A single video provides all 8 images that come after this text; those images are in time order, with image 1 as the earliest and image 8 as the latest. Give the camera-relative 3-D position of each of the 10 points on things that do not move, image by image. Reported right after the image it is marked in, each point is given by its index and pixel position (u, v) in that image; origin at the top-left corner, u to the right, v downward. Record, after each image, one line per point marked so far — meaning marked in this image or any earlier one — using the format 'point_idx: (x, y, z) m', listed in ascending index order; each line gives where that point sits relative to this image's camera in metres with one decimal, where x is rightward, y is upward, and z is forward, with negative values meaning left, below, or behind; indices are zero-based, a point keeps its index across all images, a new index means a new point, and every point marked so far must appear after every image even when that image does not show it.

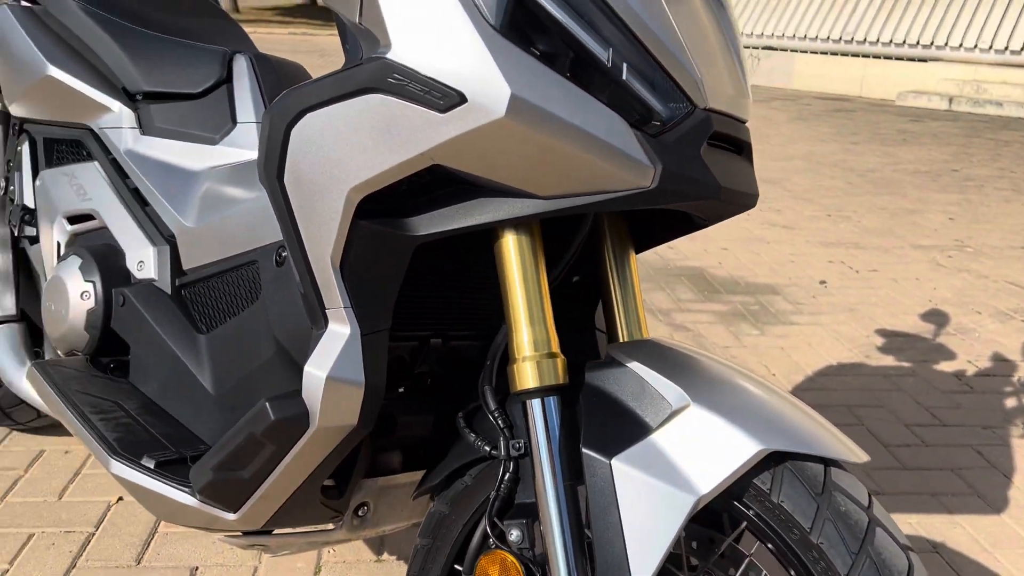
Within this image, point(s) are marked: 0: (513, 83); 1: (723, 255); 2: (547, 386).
0: (0.0, +0.2, +1.0) m
1: (+1.2, +0.2, +4.8) m
2: (0.0, -0.1, +1.1) m
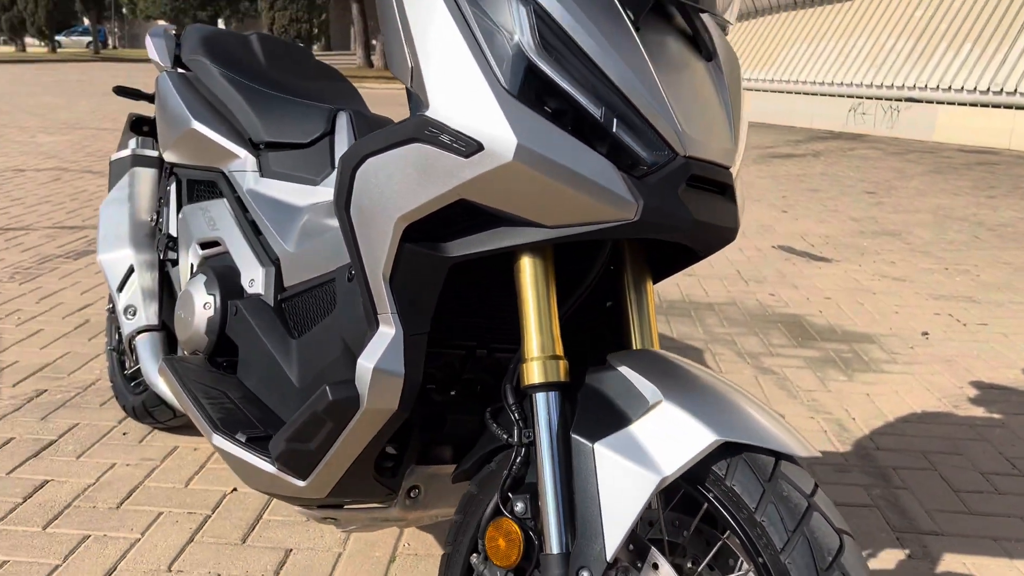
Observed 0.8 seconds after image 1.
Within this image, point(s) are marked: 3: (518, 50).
0: (0.0, +0.2, +1.3) m
1: (+1.7, -0.1, +4.8) m
2: (+0.1, -0.1, +1.4) m
3: (0.0, +0.4, +1.3) m
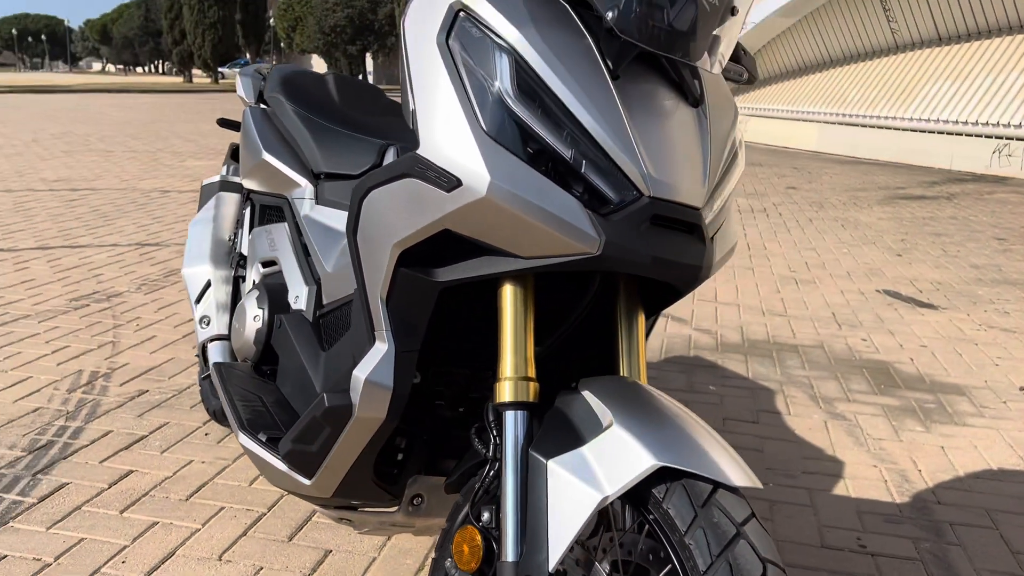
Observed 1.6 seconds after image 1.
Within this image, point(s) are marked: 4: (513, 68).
0: (0.0, +0.2, +1.4) m
1: (+2.2, -0.3, +4.7) m
2: (0.0, -0.2, +1.5) m
3: (0.0, +0.3, +1.5) m
4: (0.0, +0.4, +1.5) m
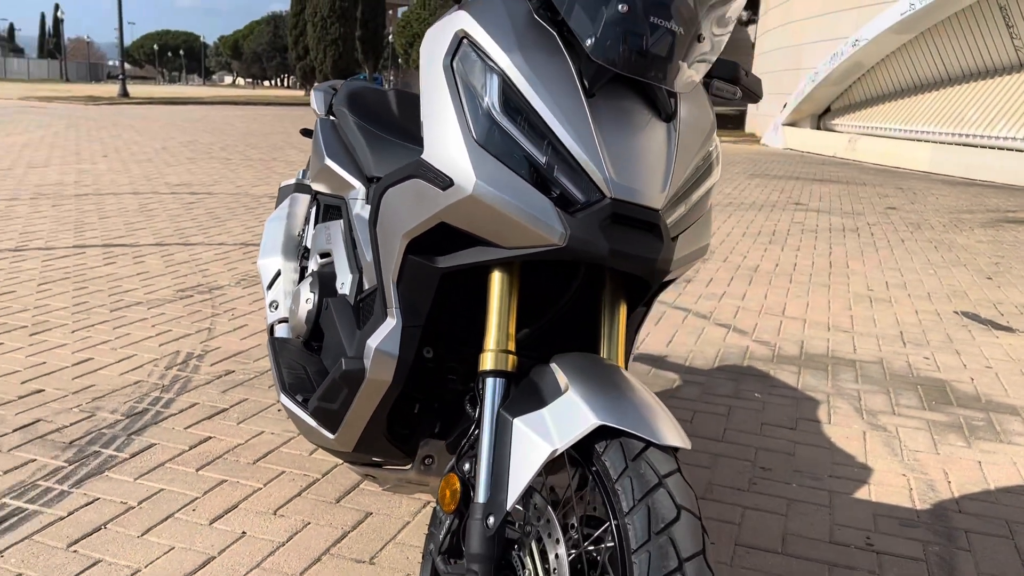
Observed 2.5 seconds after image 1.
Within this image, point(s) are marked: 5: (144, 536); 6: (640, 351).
0: (-0.1, +0.2, +1.7) m
1: (+2.5, -0.4, +4.6) m
2: (0.0, -0.2, +1.7) m
3: (0.0, +0.3, +1.7) m
4: (0.0, +0.4, +1.7) m
5: (-1.1, -0.7, +2.6) m
6: (+0.7, -0.3, +4.6) m
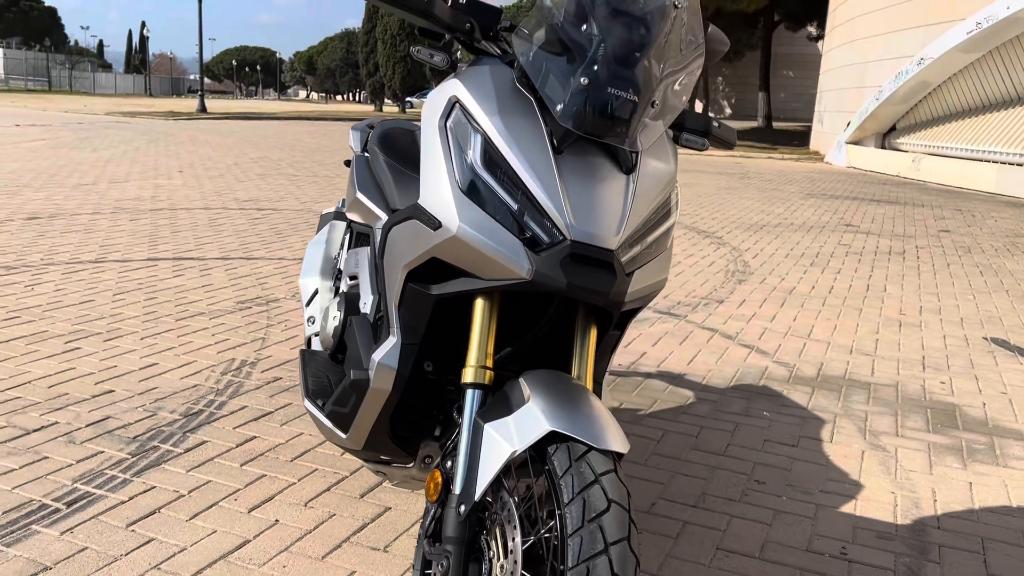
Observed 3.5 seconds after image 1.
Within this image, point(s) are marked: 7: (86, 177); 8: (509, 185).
0: (-0.1, +0.2, +2.0) m
1: (+2.6, -0.6, +4.7) m
2: (-0.1, -0.2, +2.0) m
3: (-0.1, +0.3, +2.1) m
4: (-0.1, +0.3, +2.1) m
5: (-1.1, -0.8, +3.0) m
6: (+0.8, -0.5, +4.9) m
7: (-6.1, +1.6, +12.7) m
8: (0.0, +0.2, +2.0) m
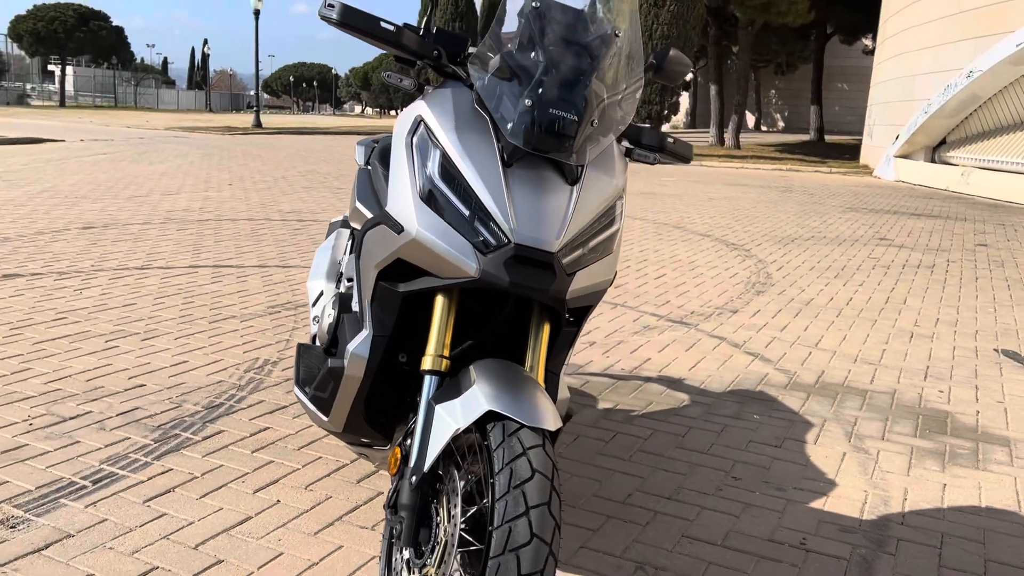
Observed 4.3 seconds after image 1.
0: (-0.2, +0.2, +2.3) m
1: (+2.6, -0.7, +4.8) m
2: (-0.2, -0.2, +2.3) m
3: (-0.2, +0.3, +2.3) m
4: (-0.2, +0.3, +2.3) m
5: (-1.2, -0.8, +3.3) m
6: (+0.9, -0.5, +5.1) m
7: (-5.6, +1.5, +13.3) m
8: (-0.1, +0.2, +2.3) m
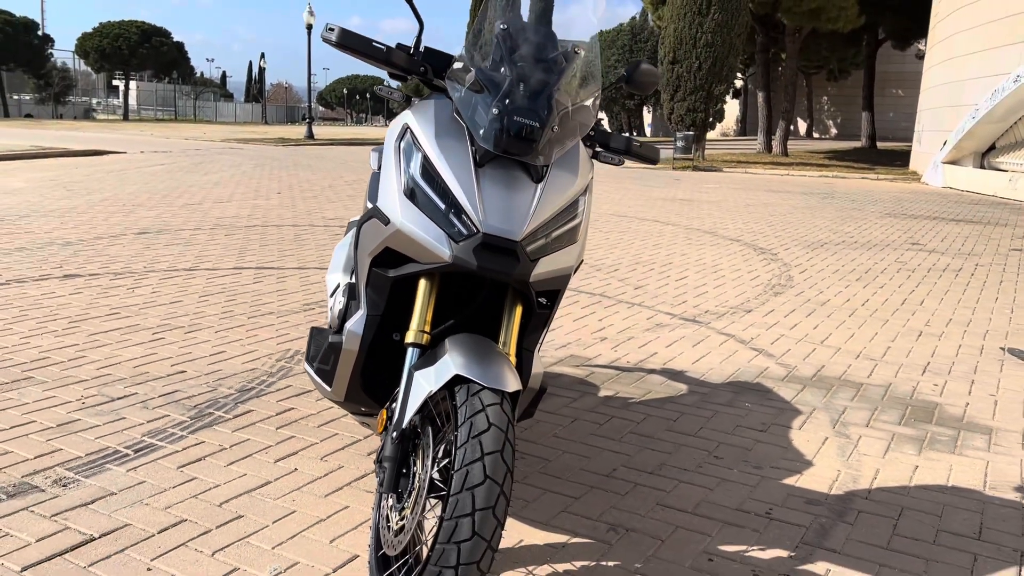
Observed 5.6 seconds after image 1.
0: (-0.3, +0.2, +2.7) m
1: (+2.7, -0.6, +5.0) m
2: (-0.3, -0.2, +2.7) m
3: (-0.3, +0.3, +2.7) m
4: (-0.3, +0.4, +2.7) m
5: (-1.2, -0.7, +3.7) m
6: (+0.9, -0.5, +5.4) m
7: (-5.0, +1.4, +14.0) m
8: (-0.2, +0.3, +2.6) m
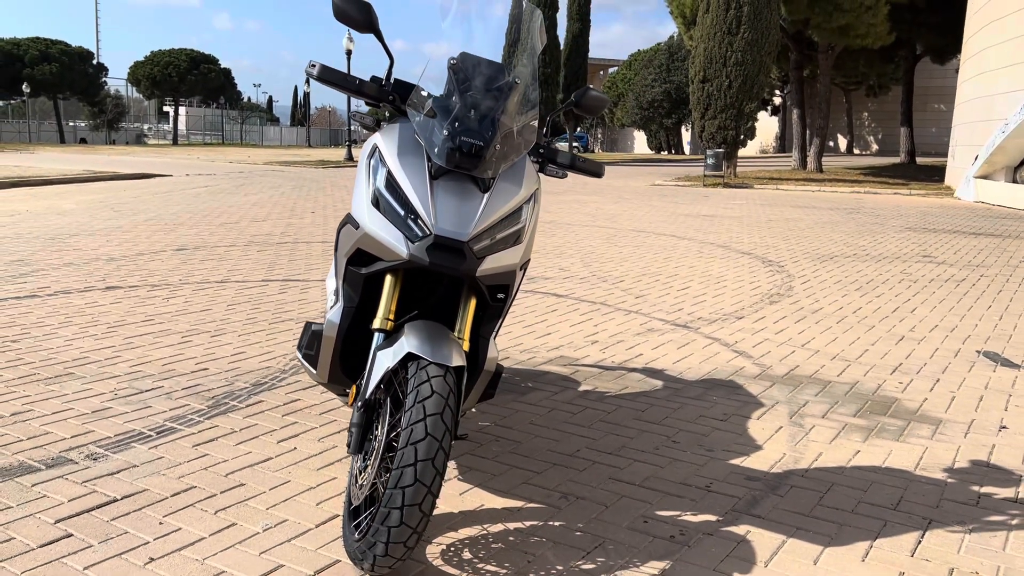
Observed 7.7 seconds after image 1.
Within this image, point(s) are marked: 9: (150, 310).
0: (-0.5, +0.2, +3.2) m
1: (+2.6, -0.7, +5.3) m
2: (-0.5, -0.1, +3.1) m
3: (-0.5, +0.4, +3.2) m
4: (-0.5, +0.4, +3.2) m
5: (-1.3, -0.7, +4.2) m
6: (+0.9, -0.5, +5.8) m
7: (-4.7, +1.2, +14.7) m
8: (-0.4, +0.3, +3.1) m
9: (-3.0, -0.2, +7.2) m
